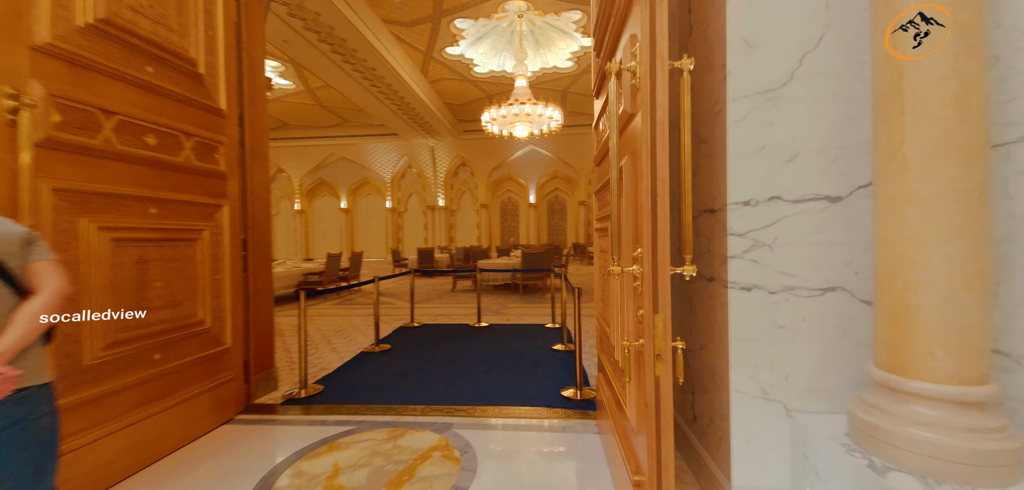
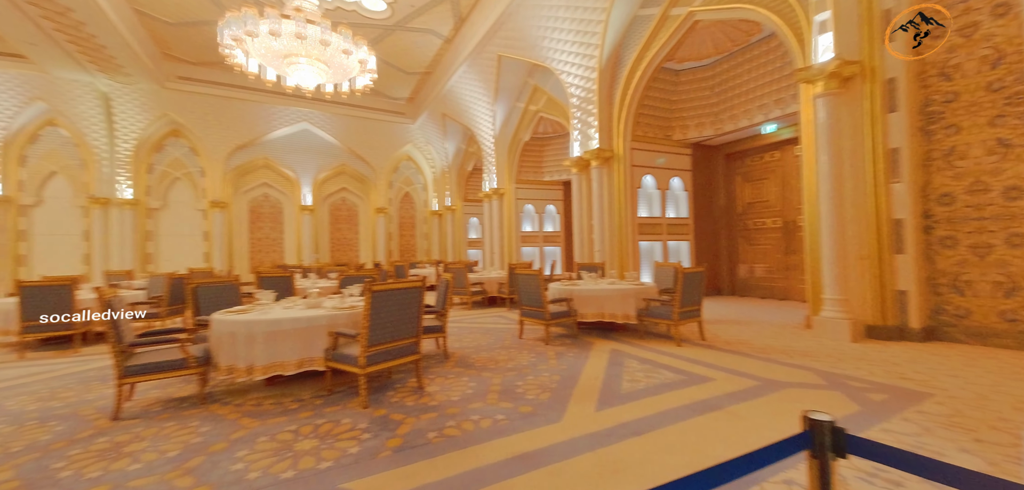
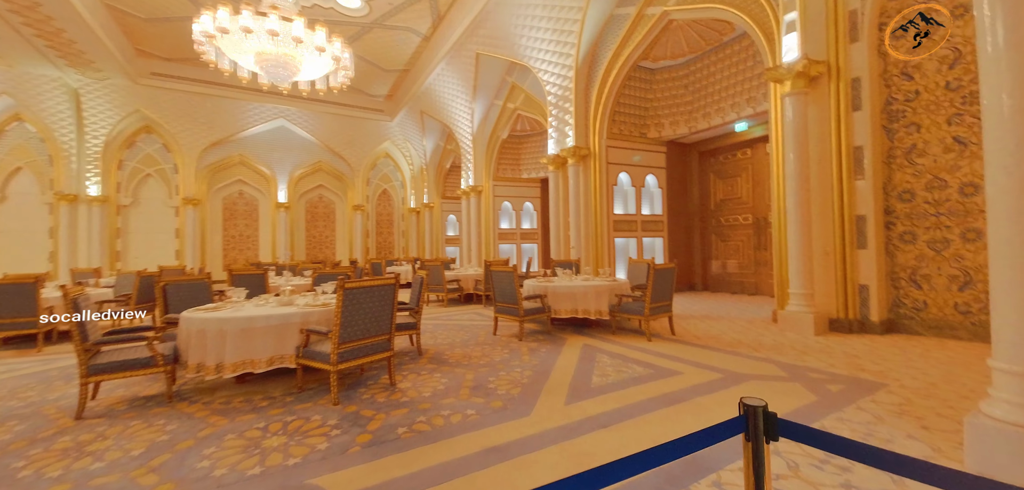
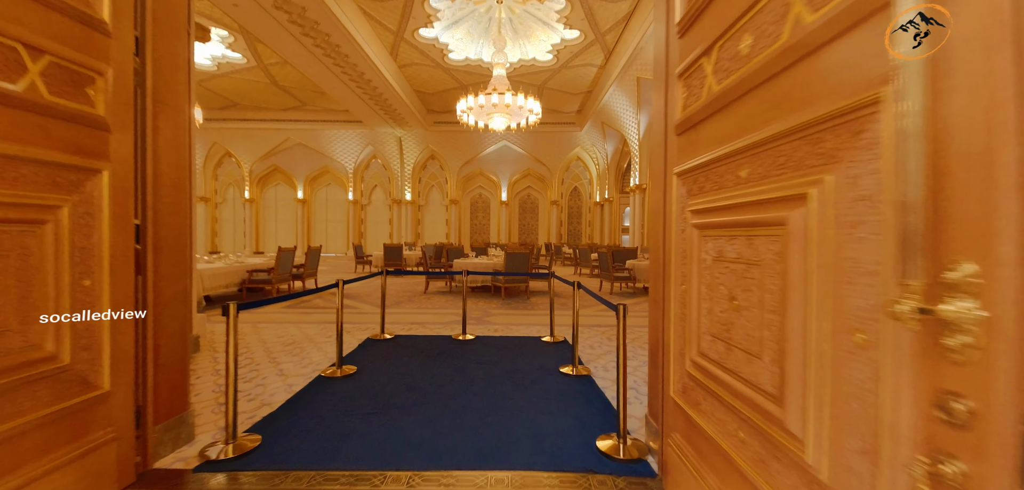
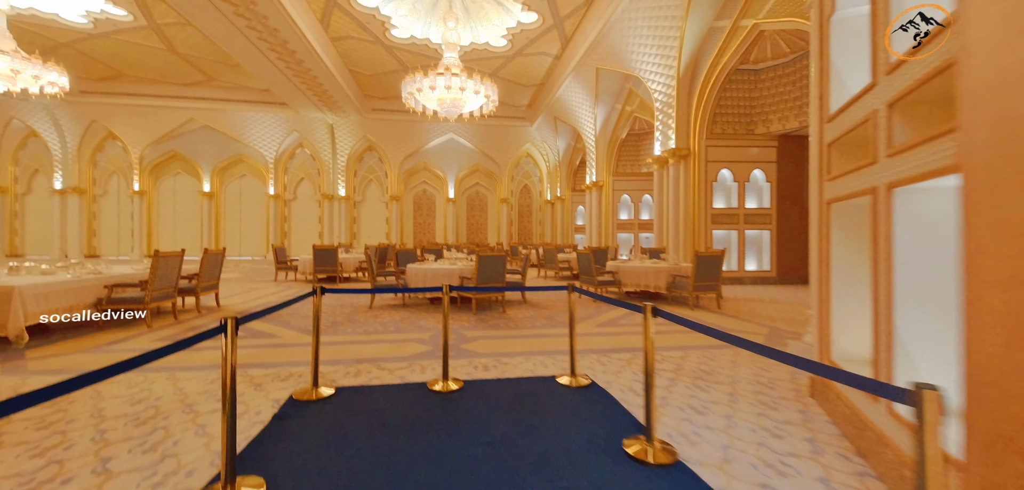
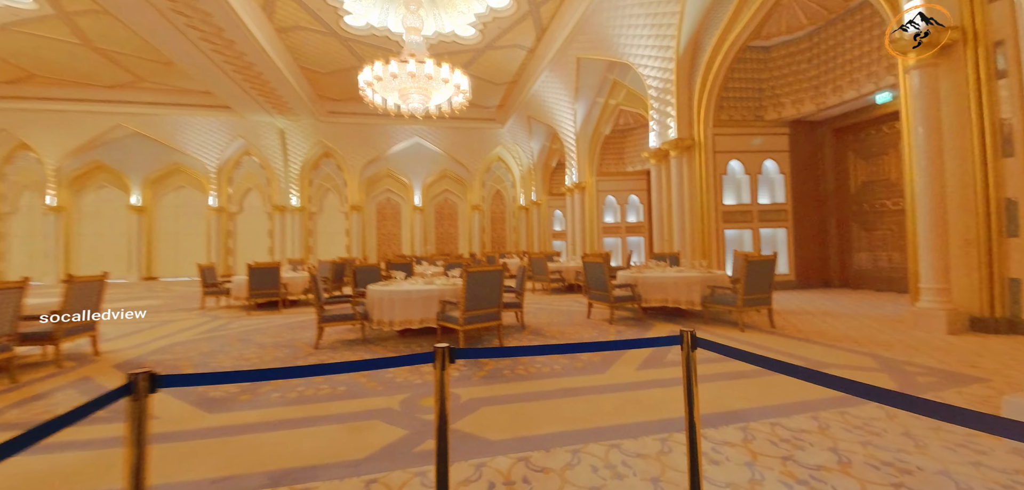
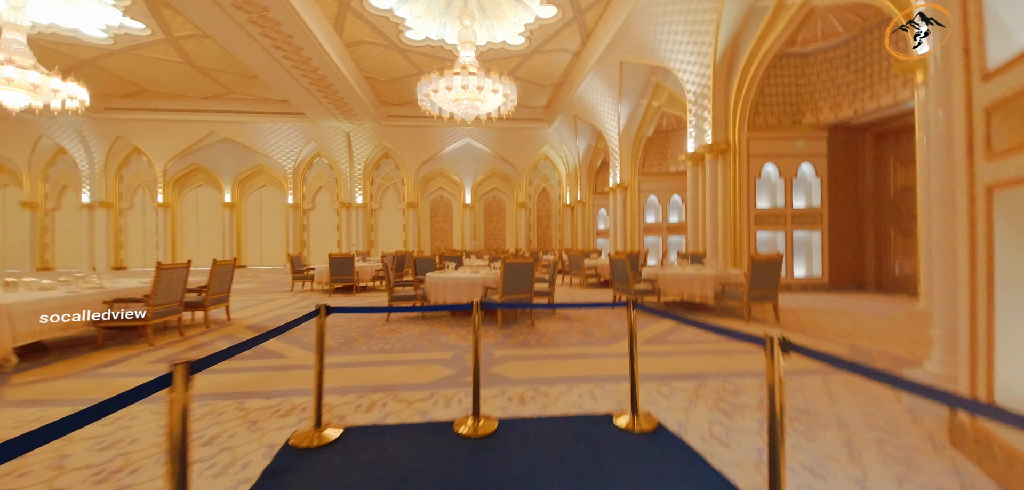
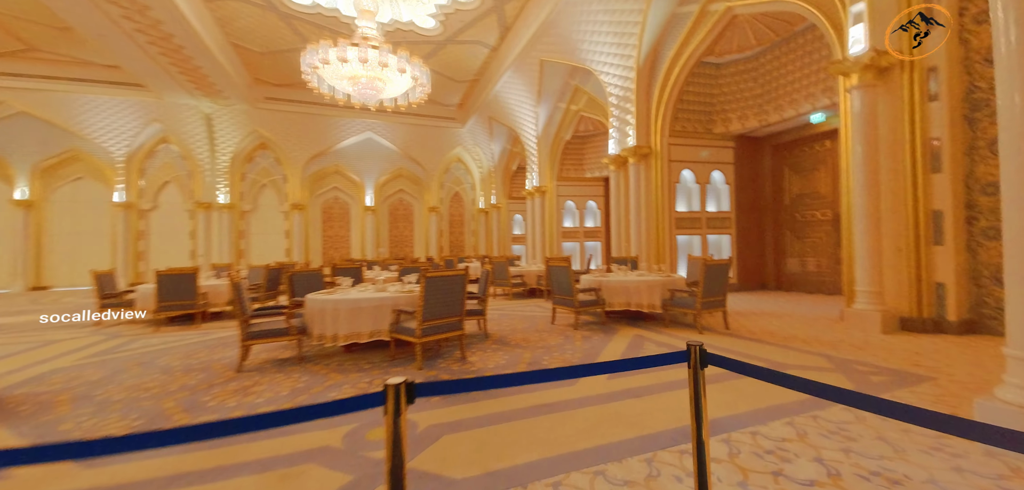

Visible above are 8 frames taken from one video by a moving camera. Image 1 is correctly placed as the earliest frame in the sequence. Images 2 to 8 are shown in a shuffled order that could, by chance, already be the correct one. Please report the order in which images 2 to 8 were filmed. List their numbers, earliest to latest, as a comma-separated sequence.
4, 5, 7, 6, 8, 3, 2
